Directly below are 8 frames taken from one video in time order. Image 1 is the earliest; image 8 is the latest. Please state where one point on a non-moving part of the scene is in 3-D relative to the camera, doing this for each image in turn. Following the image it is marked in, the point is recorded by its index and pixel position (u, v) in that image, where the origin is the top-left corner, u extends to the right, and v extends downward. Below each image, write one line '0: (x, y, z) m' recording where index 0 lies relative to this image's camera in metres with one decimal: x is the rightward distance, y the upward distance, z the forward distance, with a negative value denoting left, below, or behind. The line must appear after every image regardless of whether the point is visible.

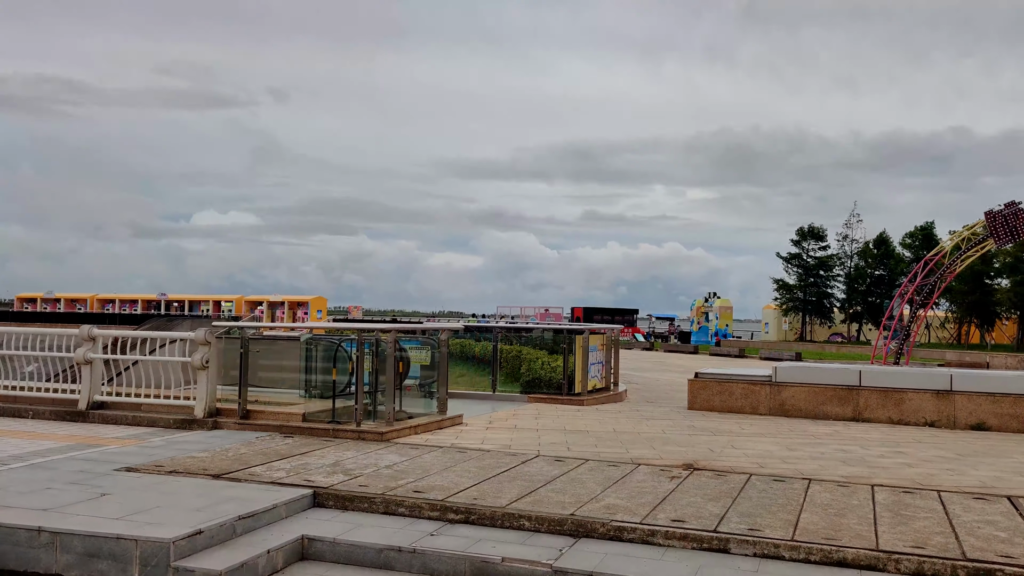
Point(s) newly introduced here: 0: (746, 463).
0: (+2.6, -1.9, +9.5) m
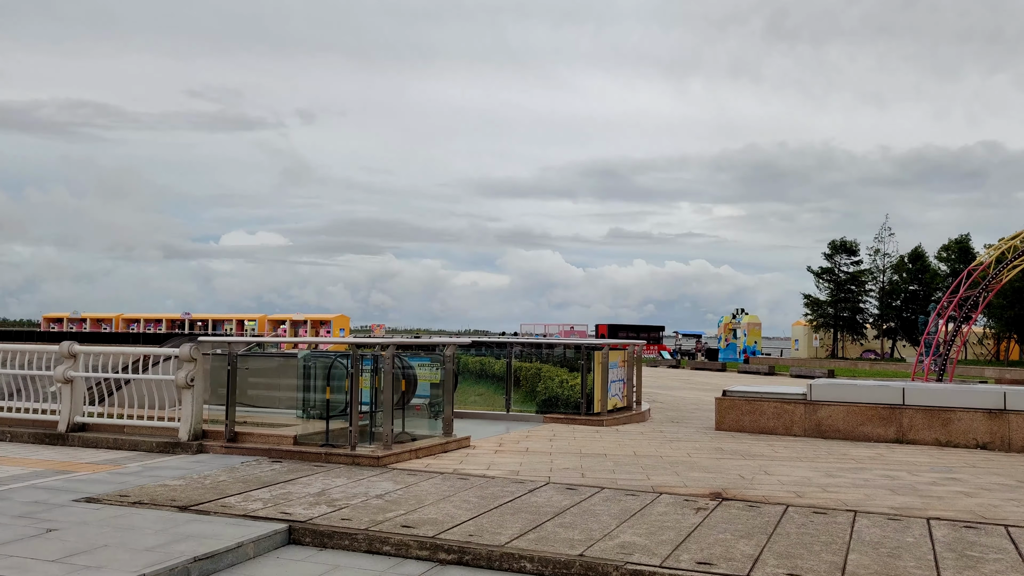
0: (+2.6, -2.0, +8.5) m
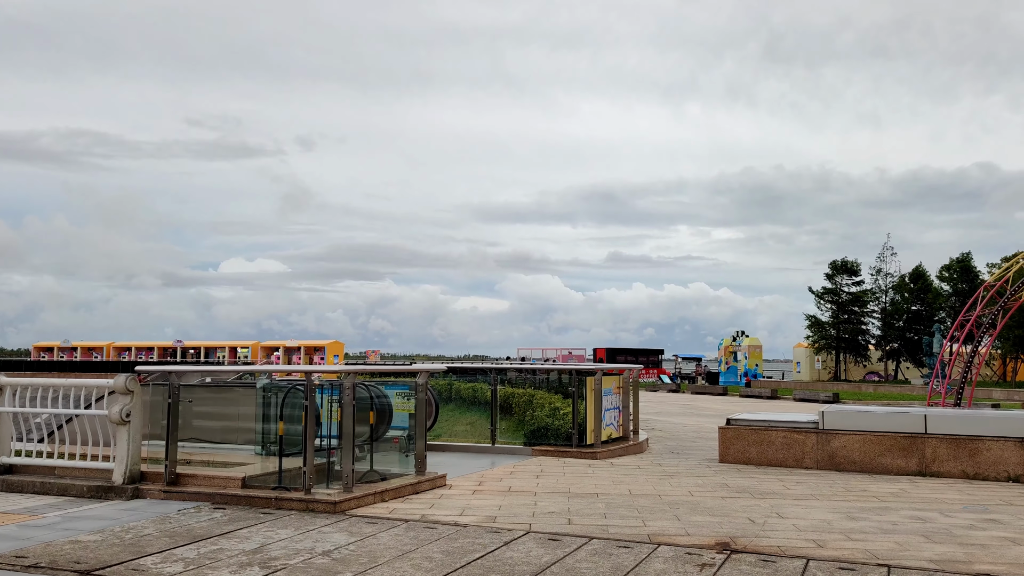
0: (+2.4, -2.1, +7.3) m
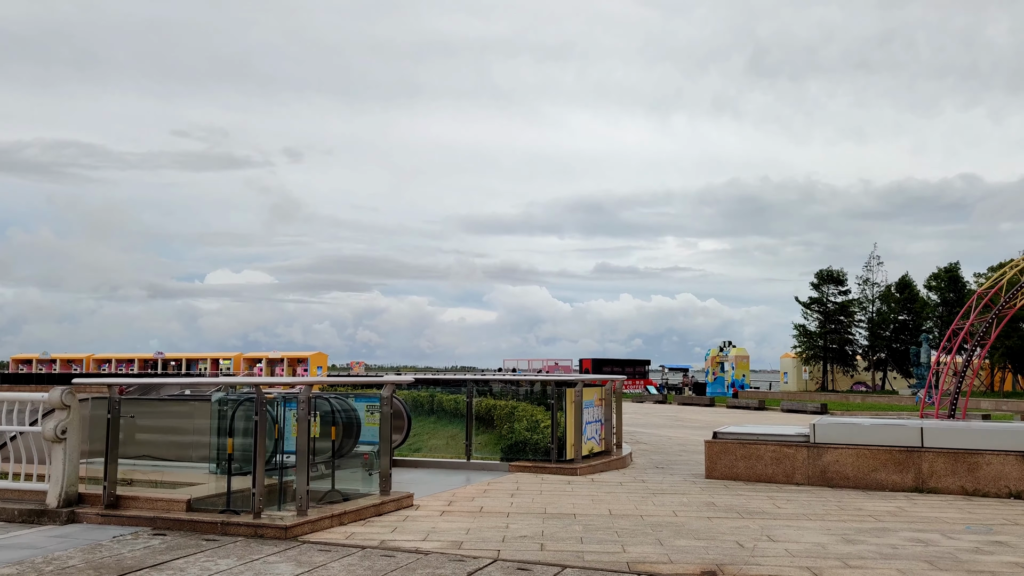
0: (+2.2, -2.2, +6.7) m
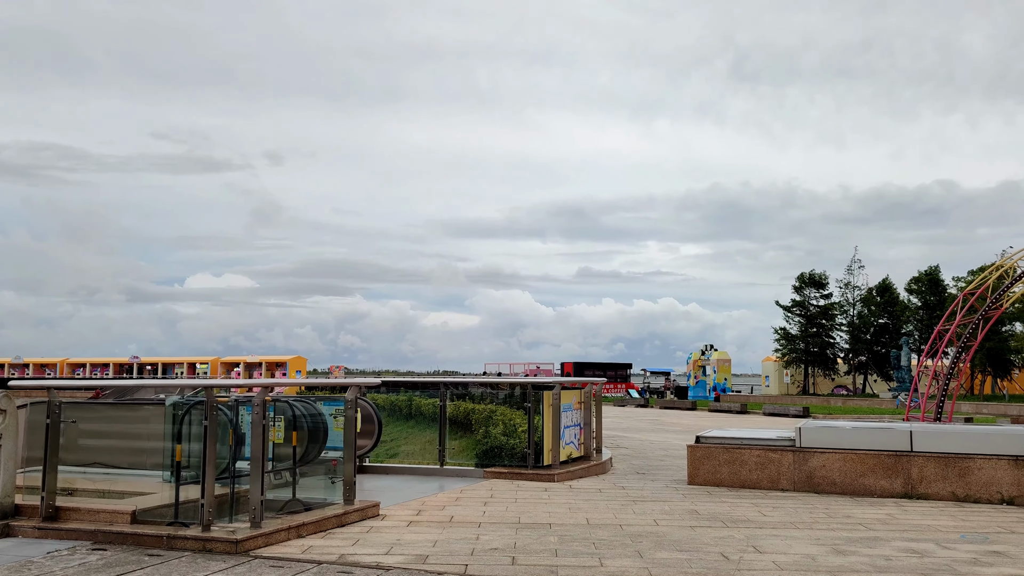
0: (+1.9, -2.1, +6.2) m
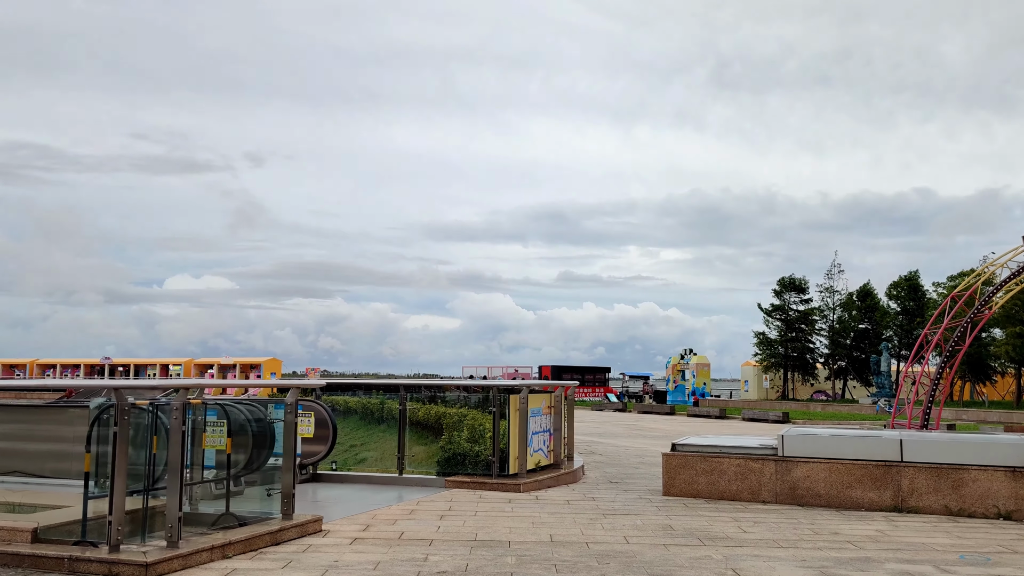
0: (+1.6, -2.1, +5.4) m
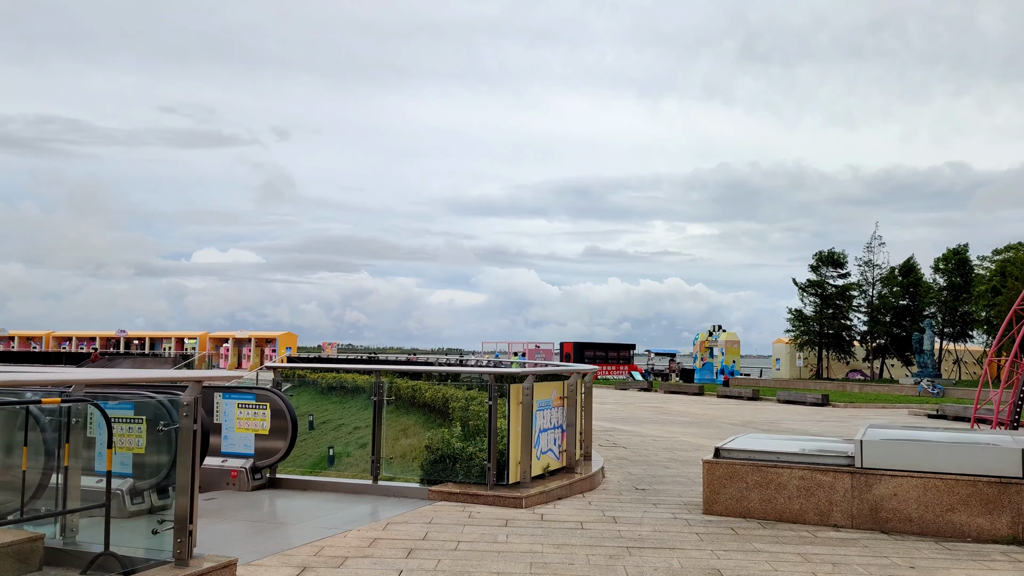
0: (+1.4, -1.8, +3.0) m
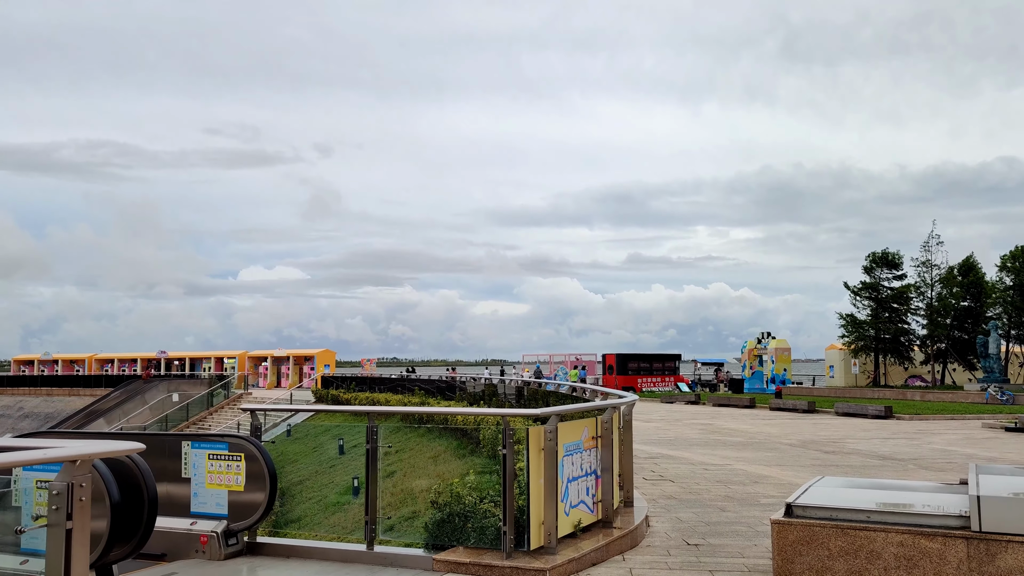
0: (+1.3, -1.9, +1.2) m
